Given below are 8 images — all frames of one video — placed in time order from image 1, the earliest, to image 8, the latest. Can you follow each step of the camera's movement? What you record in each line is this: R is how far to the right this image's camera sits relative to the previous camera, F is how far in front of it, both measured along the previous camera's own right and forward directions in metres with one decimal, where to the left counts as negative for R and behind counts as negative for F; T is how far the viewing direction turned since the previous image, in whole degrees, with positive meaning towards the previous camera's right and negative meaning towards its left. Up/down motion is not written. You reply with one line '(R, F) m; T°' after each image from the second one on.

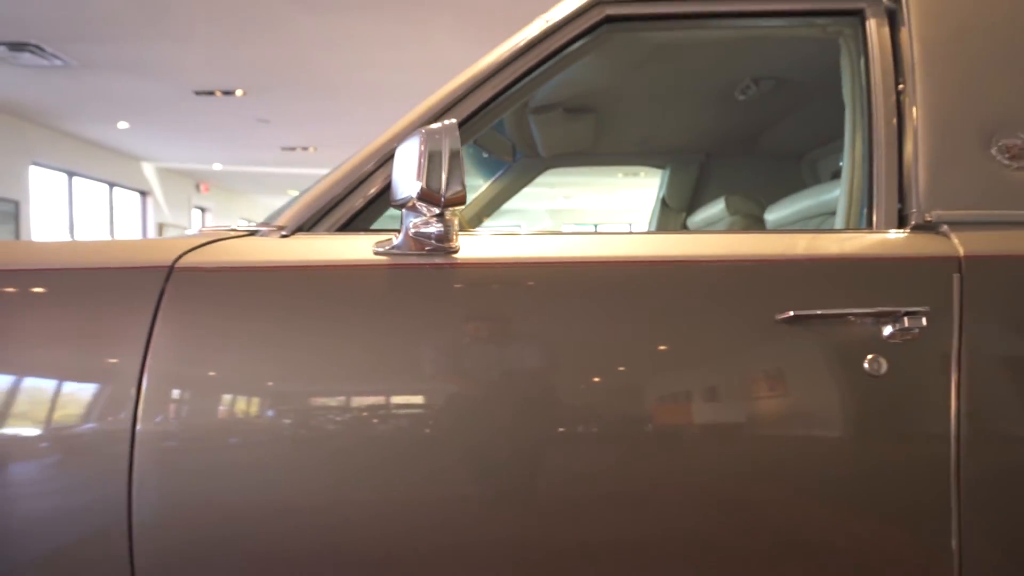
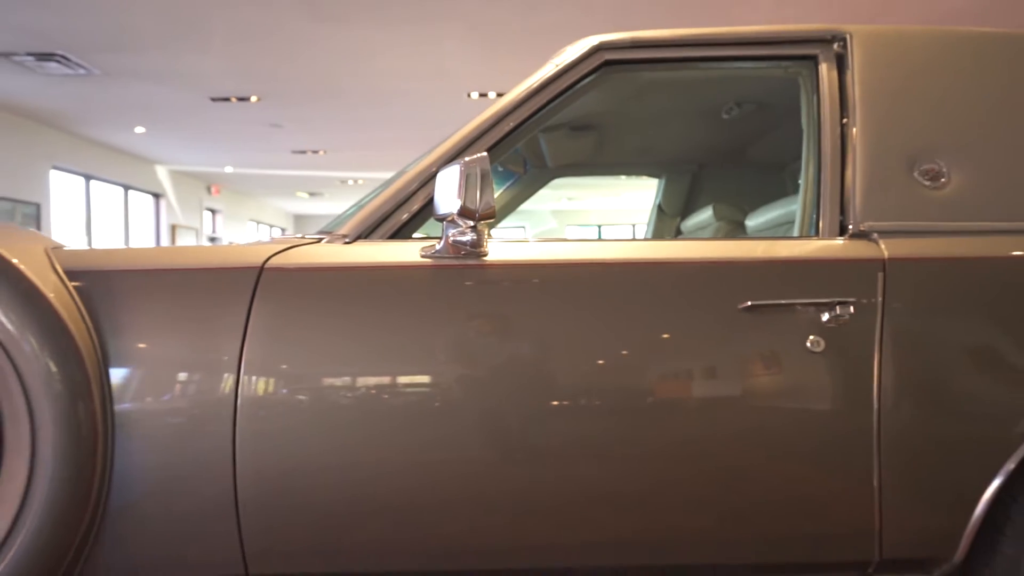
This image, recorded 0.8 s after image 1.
(0.0, -0.2) m; 0°
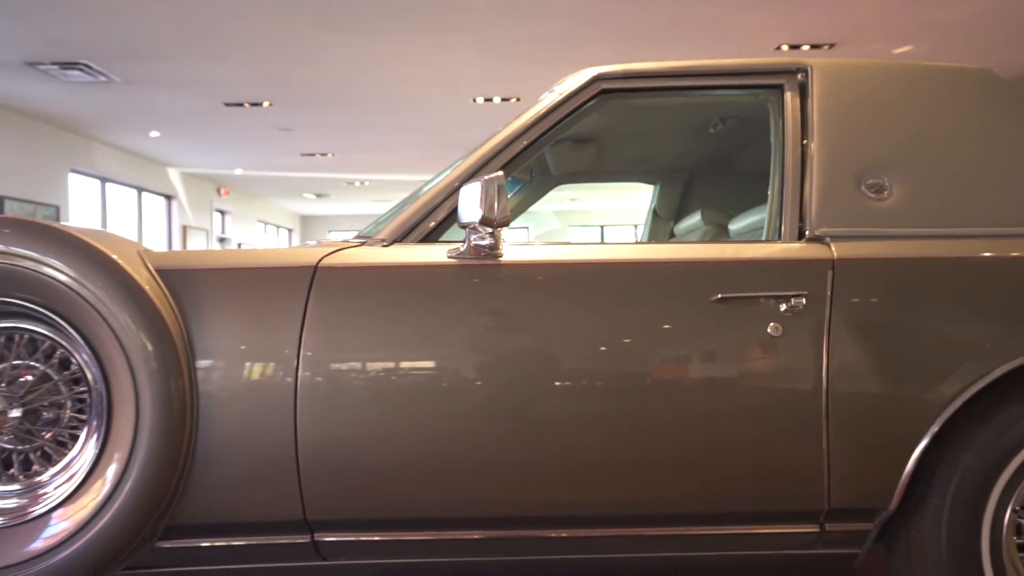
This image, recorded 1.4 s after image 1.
(0.0, -0.2) m; 0°
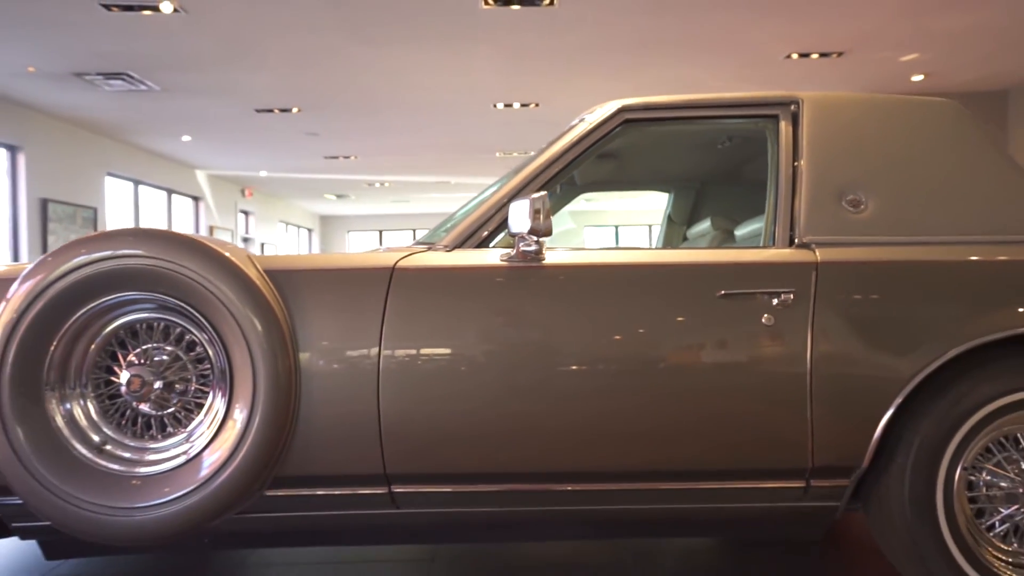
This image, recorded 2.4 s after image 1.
(-0.1, -0.3) m; -1°
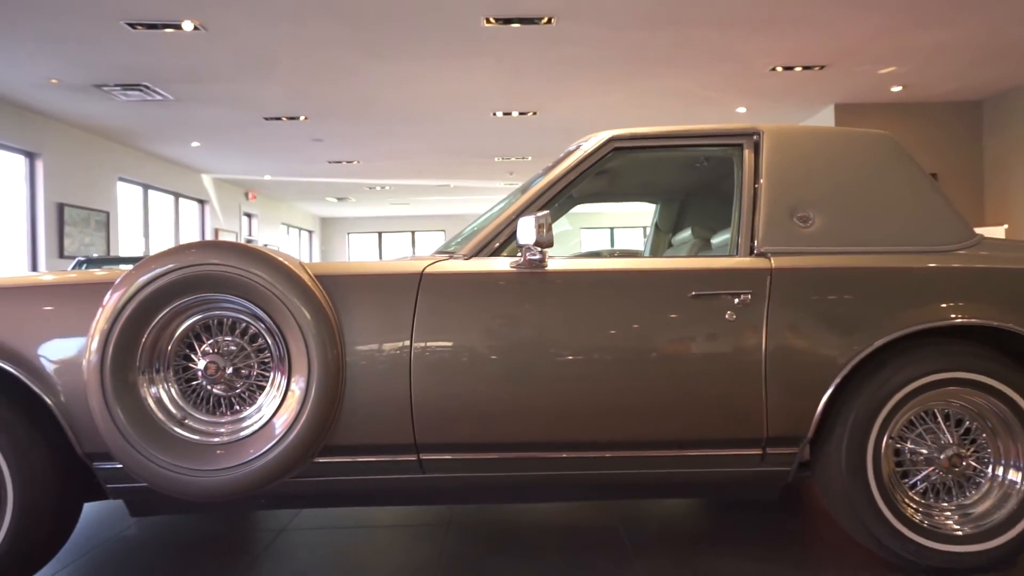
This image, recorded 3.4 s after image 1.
(0.0, -0.4) m; 0°
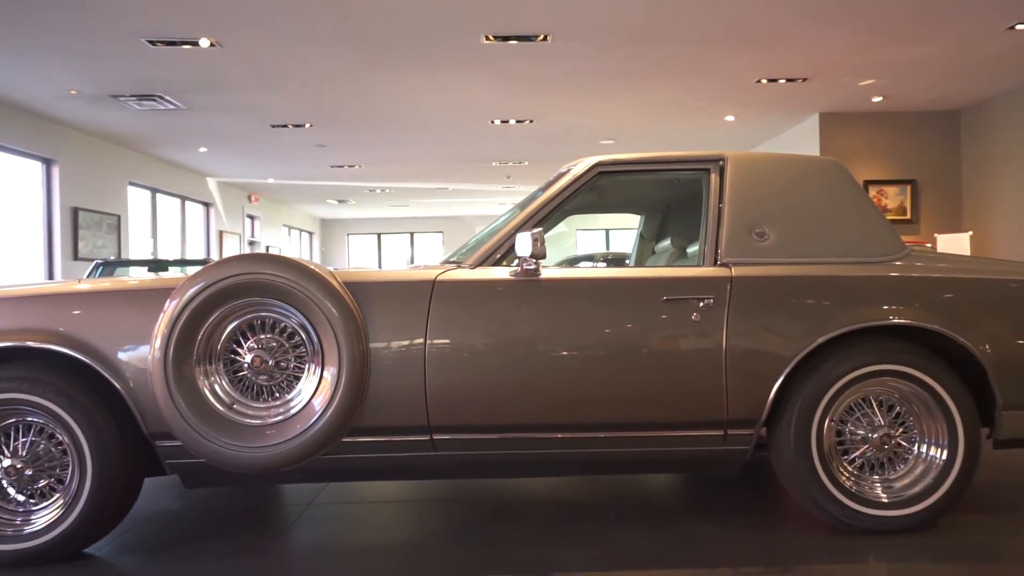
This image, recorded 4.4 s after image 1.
(0.0, -0.4) m; 0°
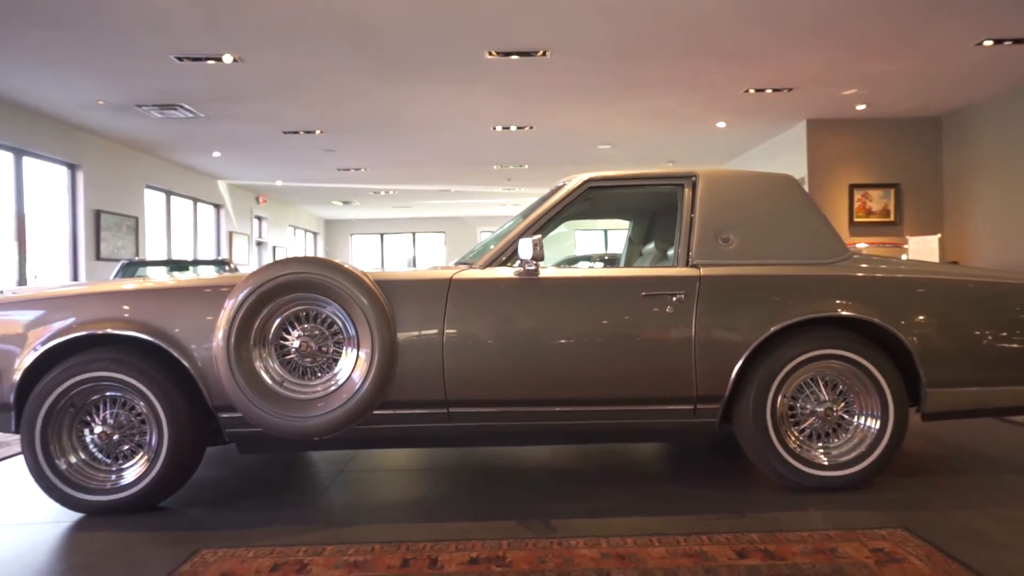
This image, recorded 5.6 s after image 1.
(0.0, -0.5) m; 0°
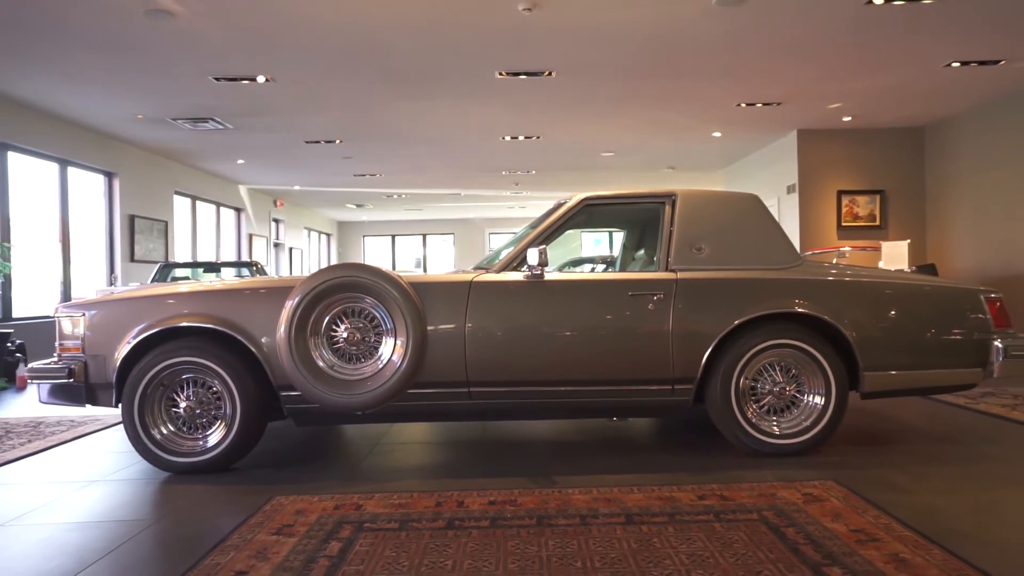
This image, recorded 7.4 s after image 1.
(0.0, -0.6) m; -1°
